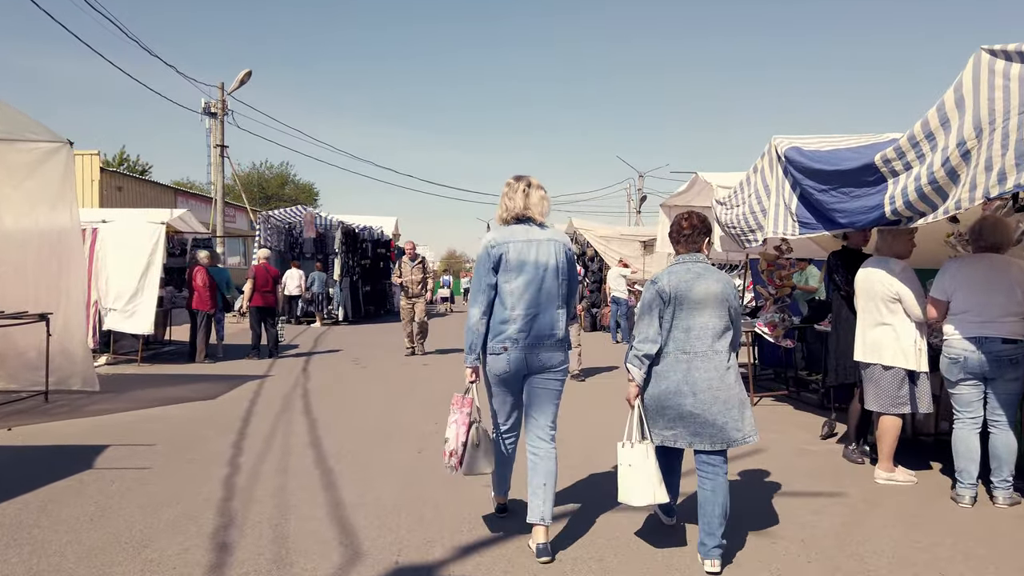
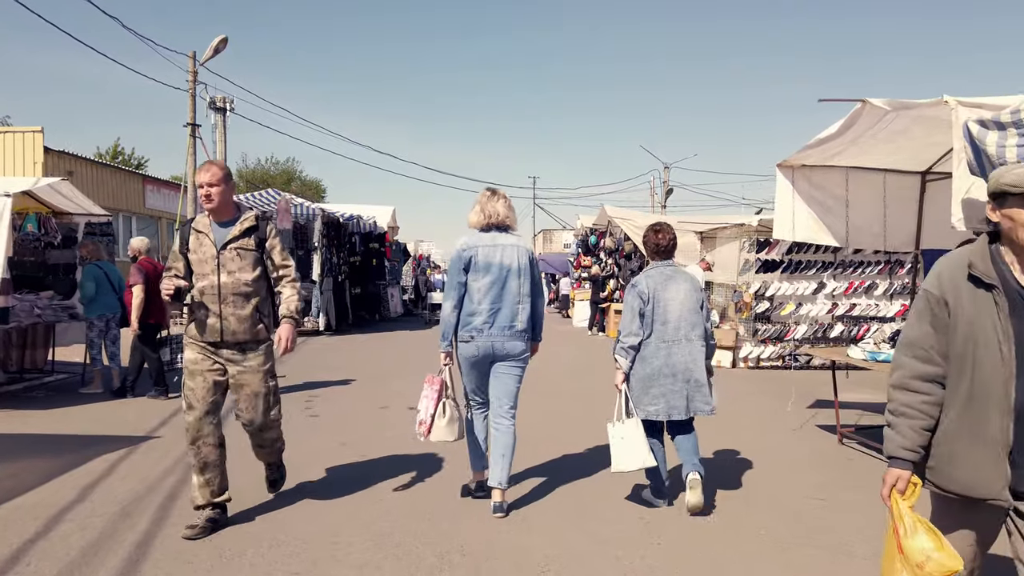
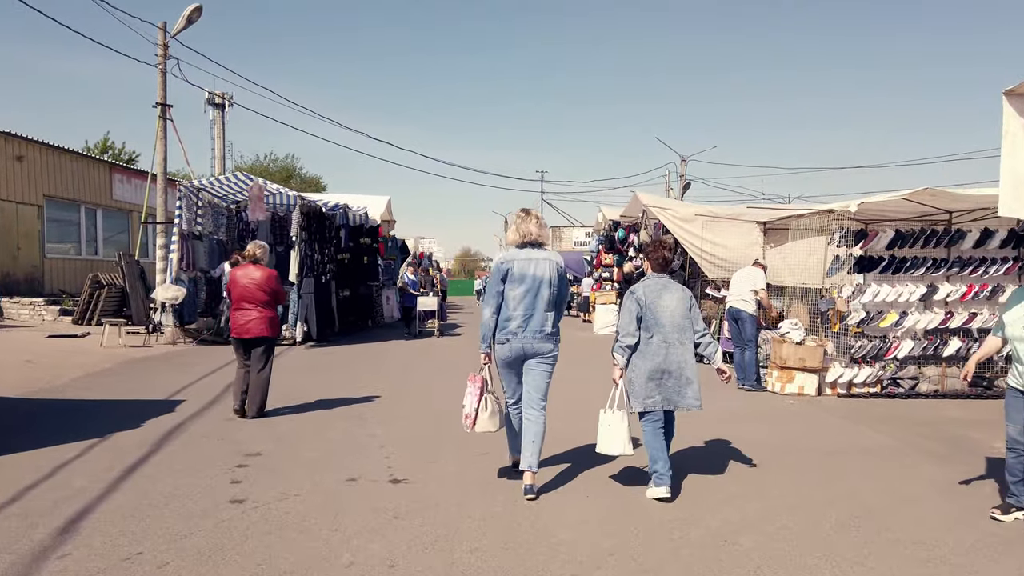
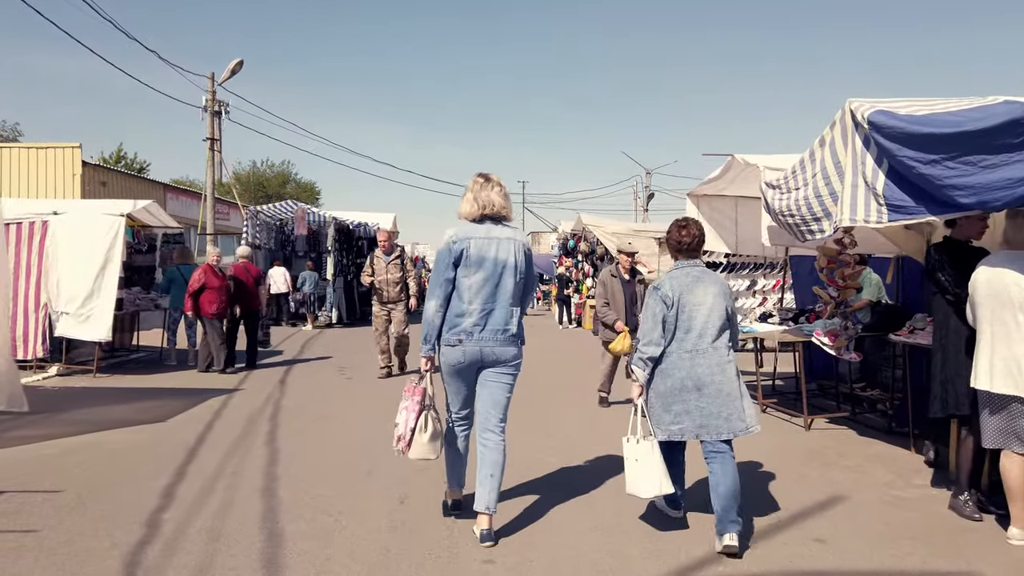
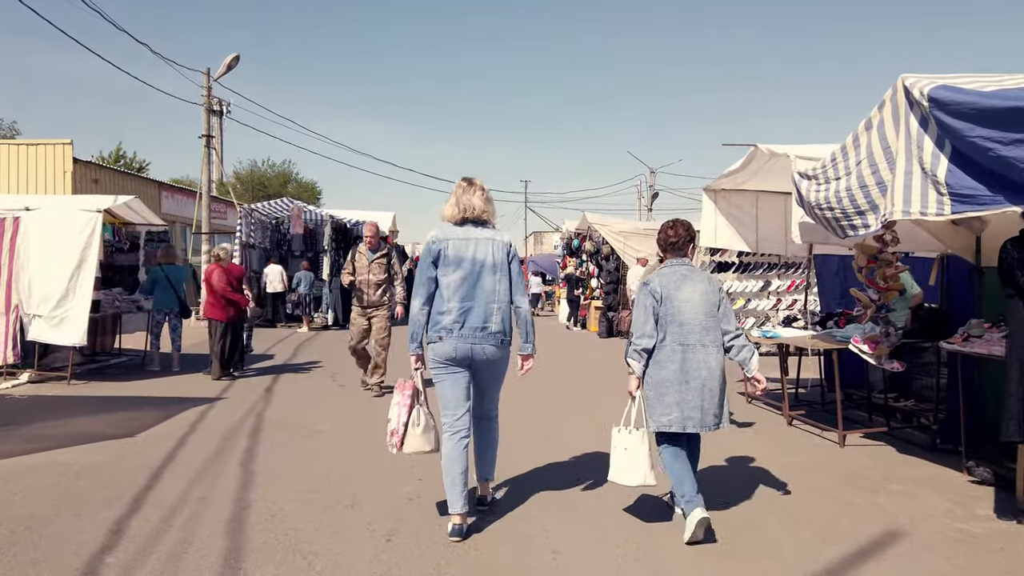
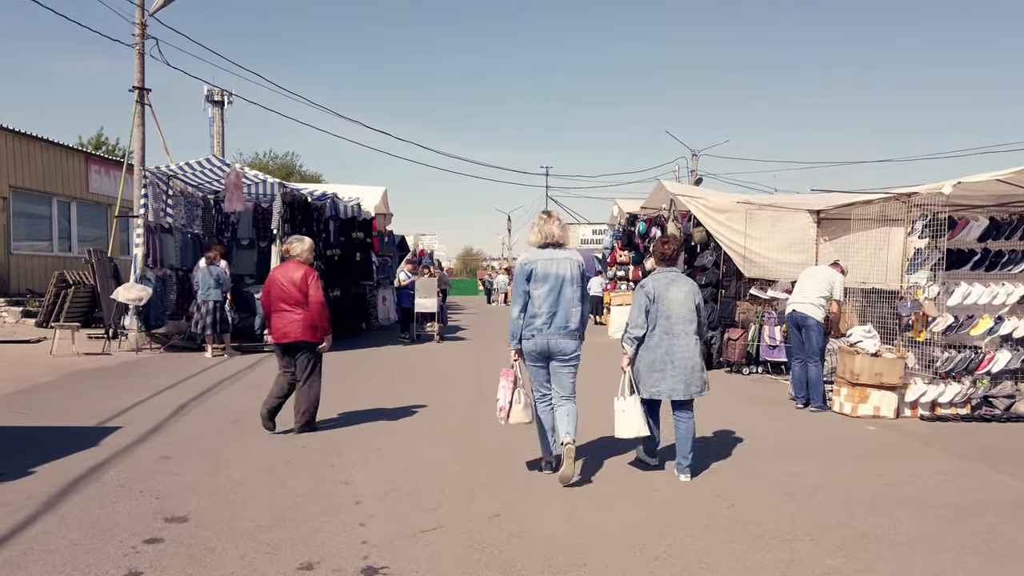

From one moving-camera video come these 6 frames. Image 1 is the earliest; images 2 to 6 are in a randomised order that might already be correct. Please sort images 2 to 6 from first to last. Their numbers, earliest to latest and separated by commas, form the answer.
4, 5, 2, 3, 6
